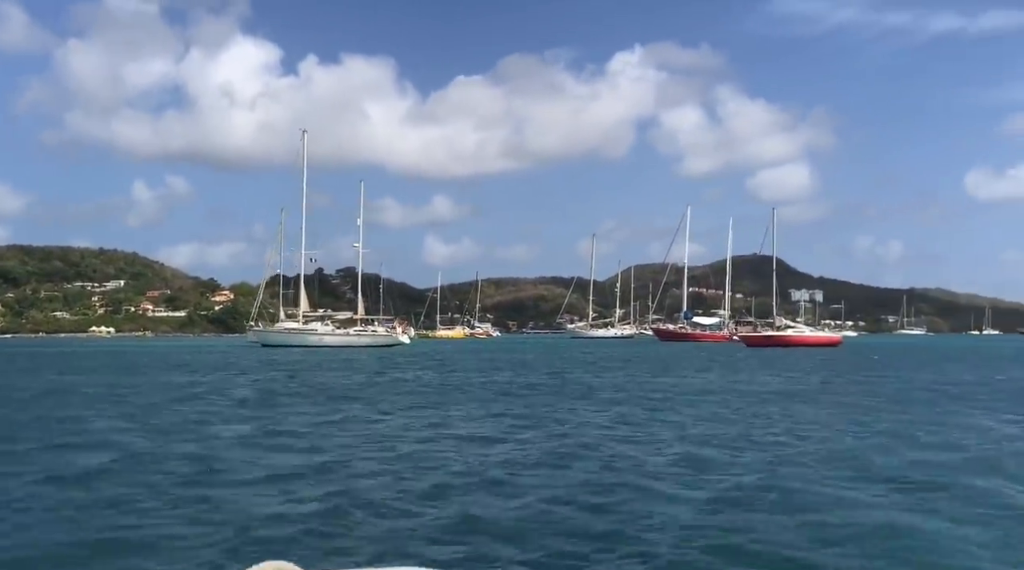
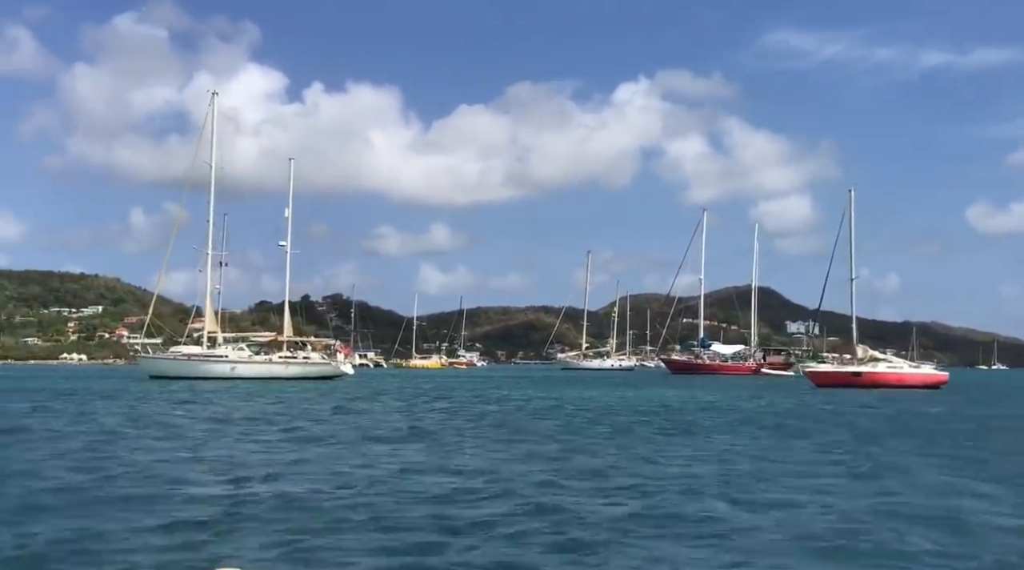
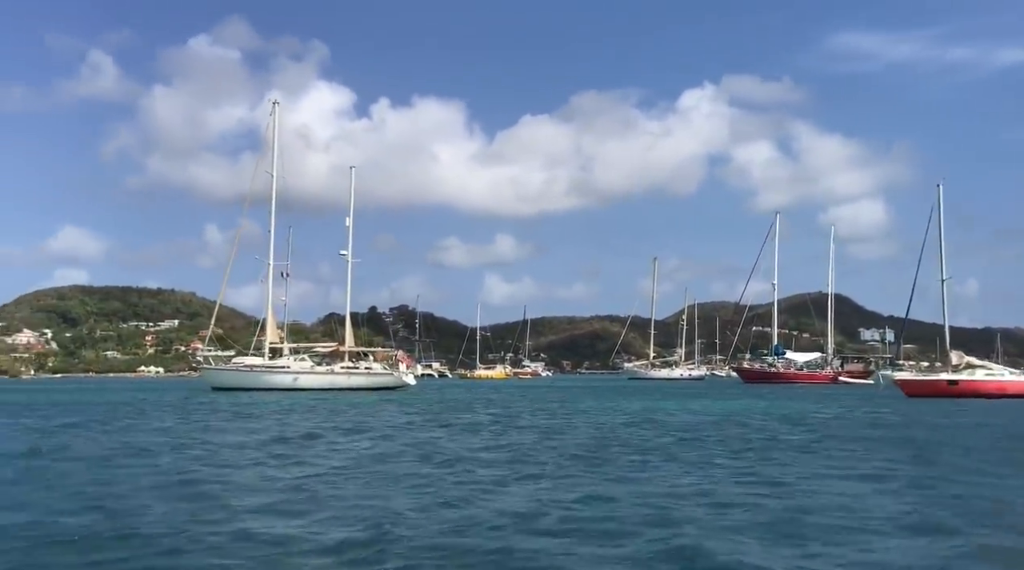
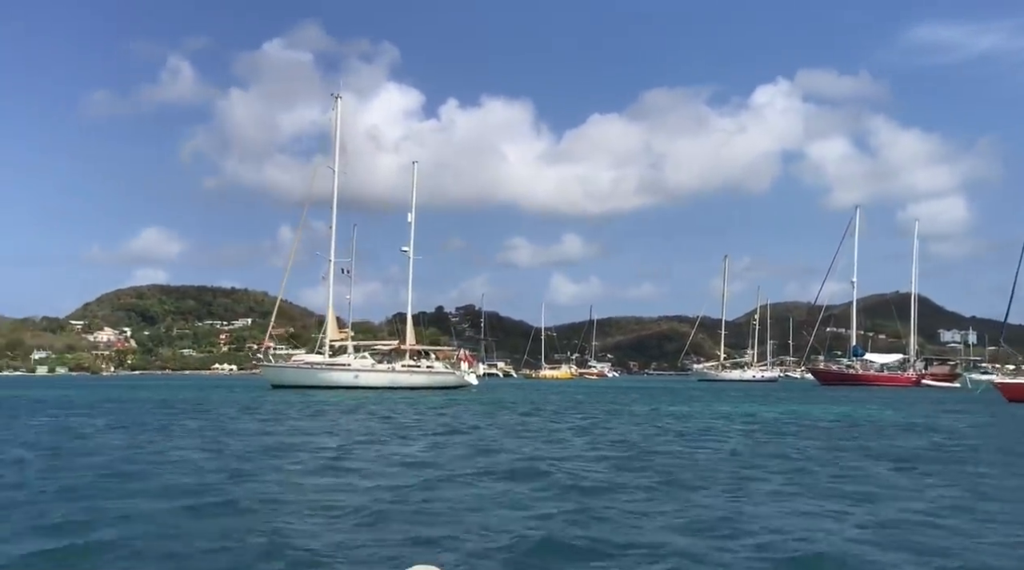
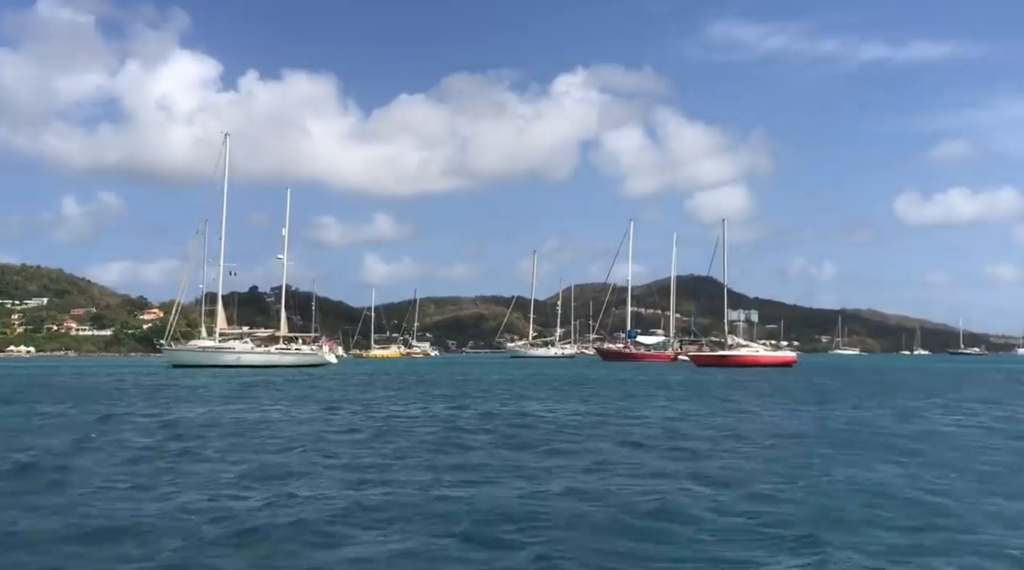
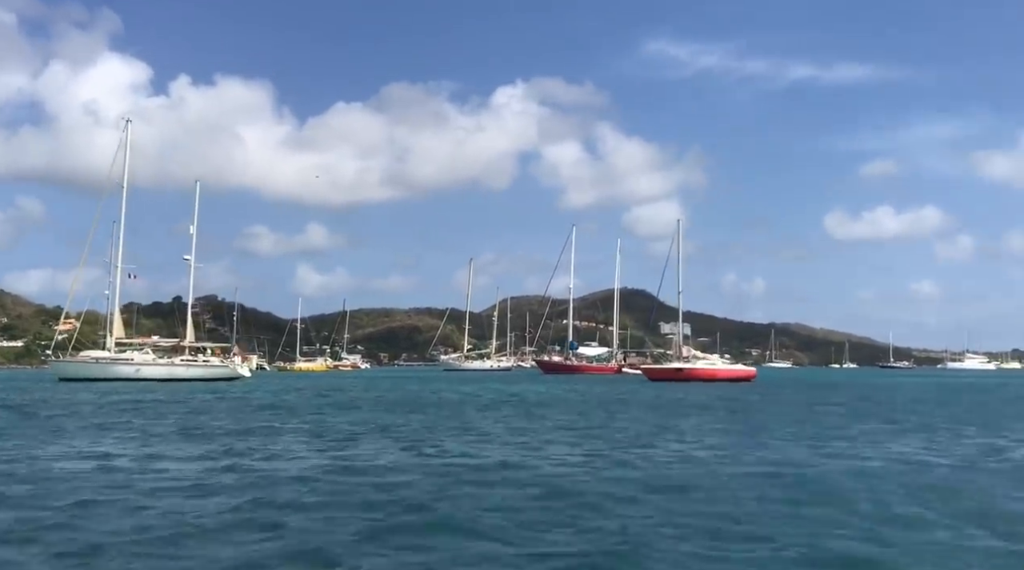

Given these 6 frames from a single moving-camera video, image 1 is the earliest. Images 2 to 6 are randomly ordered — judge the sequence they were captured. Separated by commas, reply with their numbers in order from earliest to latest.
5, 6, 2, 3, 4
